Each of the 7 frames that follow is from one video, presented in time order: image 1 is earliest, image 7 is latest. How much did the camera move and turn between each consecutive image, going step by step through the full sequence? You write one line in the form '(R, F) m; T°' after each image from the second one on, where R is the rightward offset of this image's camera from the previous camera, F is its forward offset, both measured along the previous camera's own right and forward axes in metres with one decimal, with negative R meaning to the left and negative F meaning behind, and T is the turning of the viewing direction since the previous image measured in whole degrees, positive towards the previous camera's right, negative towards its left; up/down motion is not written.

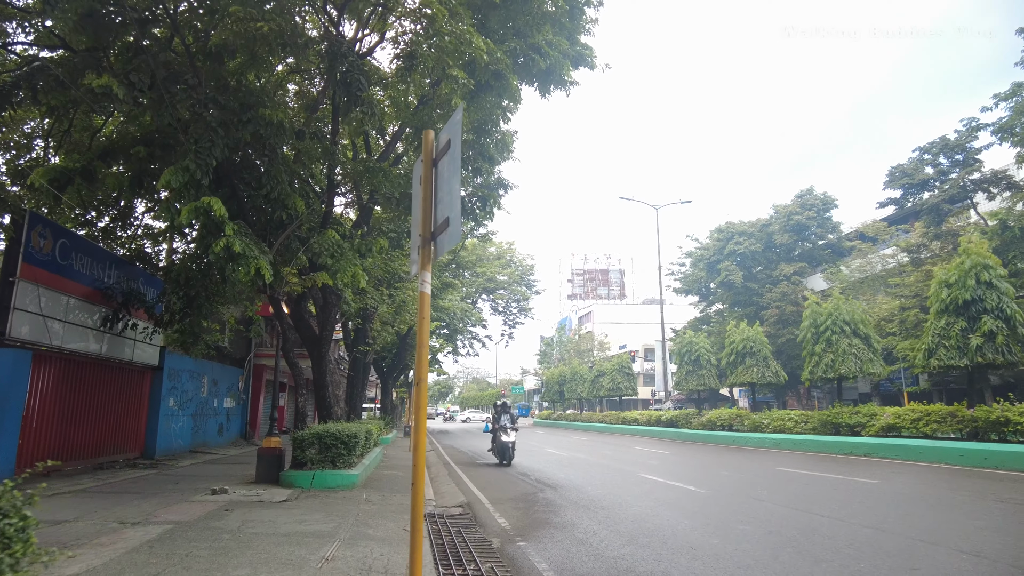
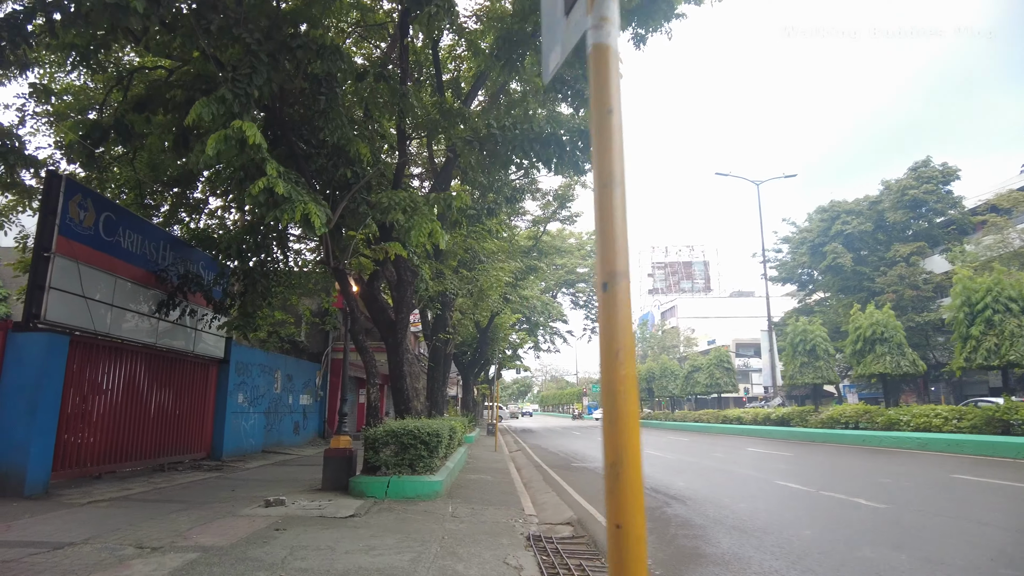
(-0.5, +2.0) m; -7°
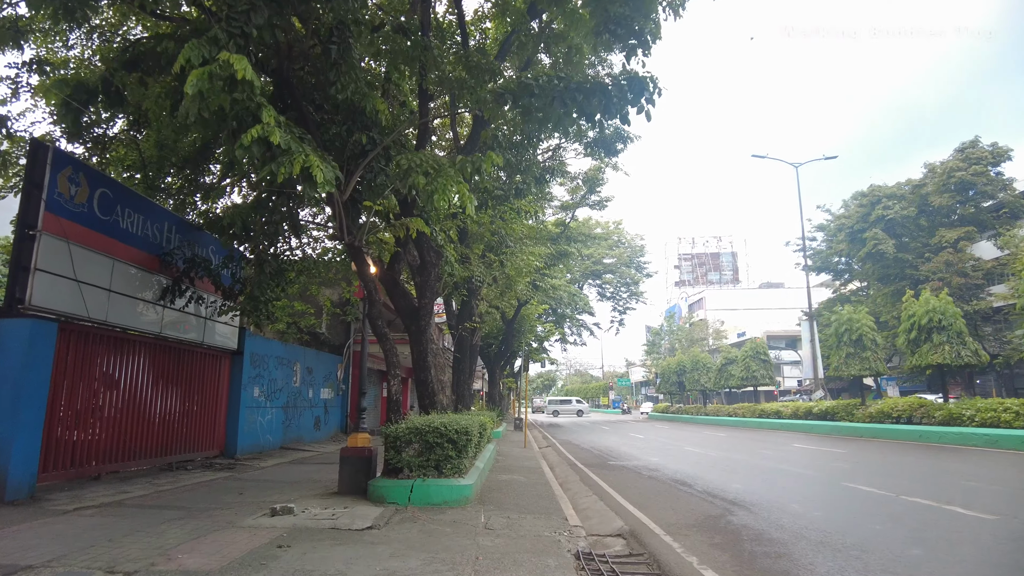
(-0.2, +1.0) m; -2°
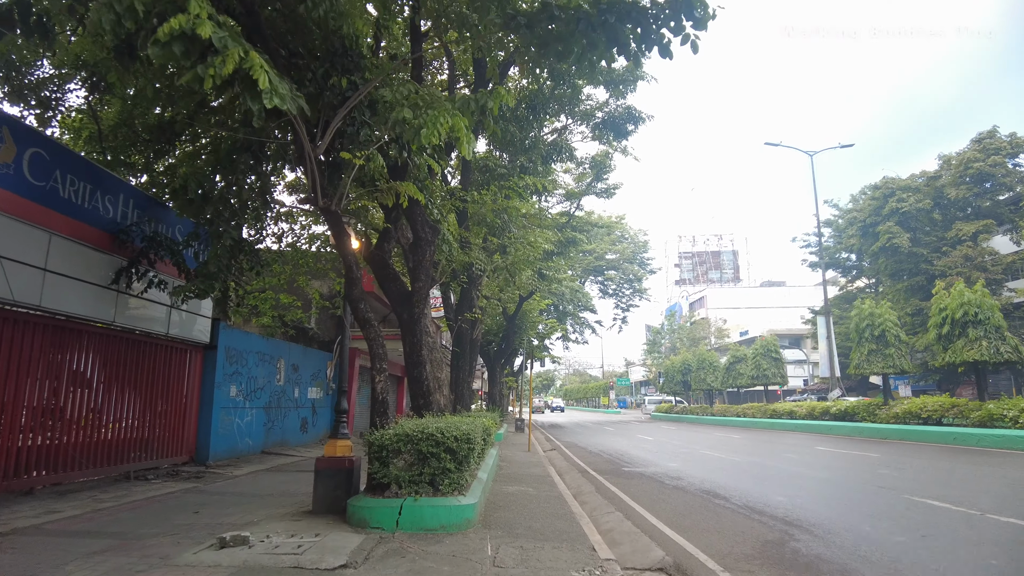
(-0.1, +1.4) m; 0°
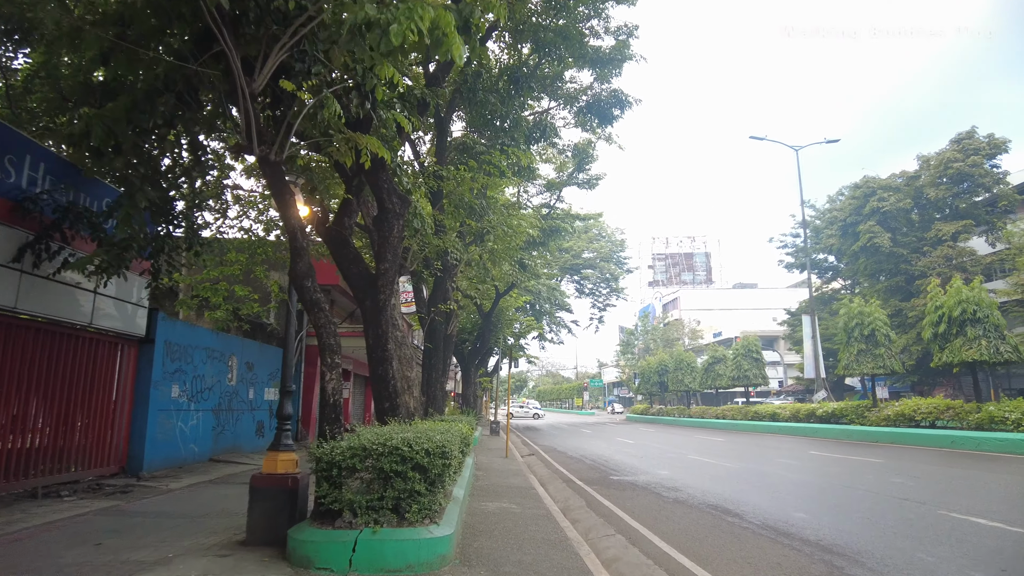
(-0.1, +1.3) m; +2°
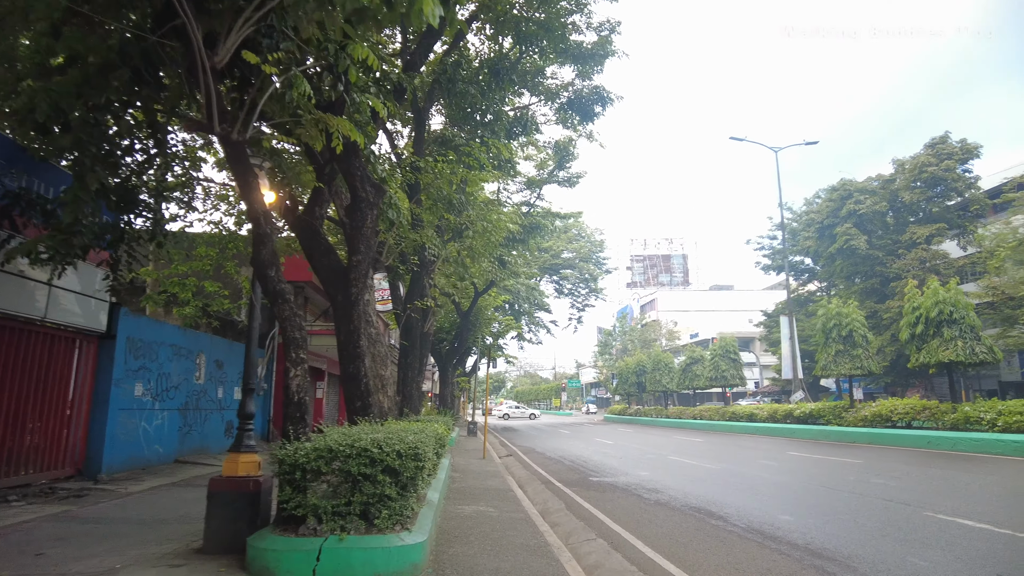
(0.0, +0.3) m; +2°
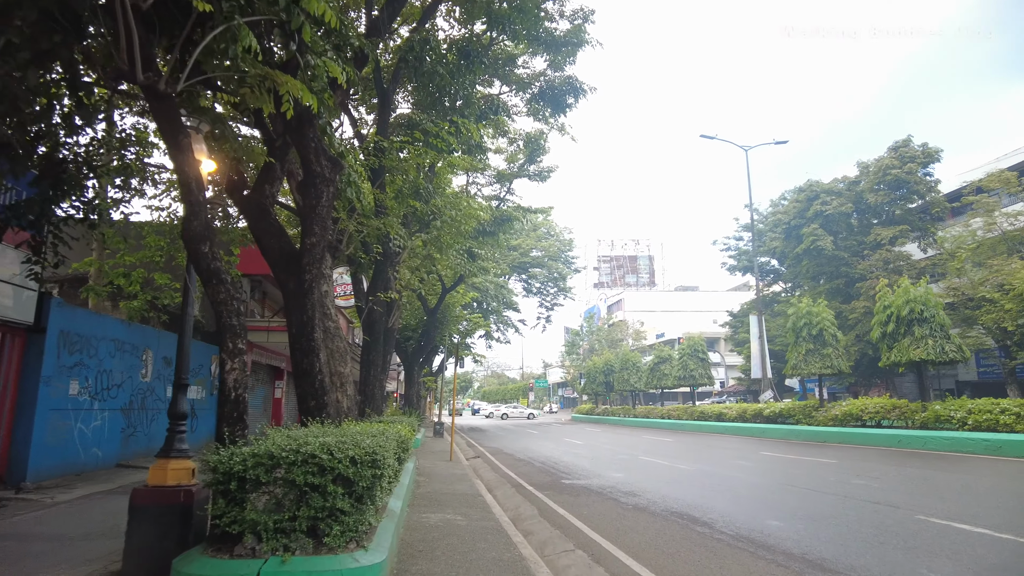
(0.0, +0.6) m; +3°
